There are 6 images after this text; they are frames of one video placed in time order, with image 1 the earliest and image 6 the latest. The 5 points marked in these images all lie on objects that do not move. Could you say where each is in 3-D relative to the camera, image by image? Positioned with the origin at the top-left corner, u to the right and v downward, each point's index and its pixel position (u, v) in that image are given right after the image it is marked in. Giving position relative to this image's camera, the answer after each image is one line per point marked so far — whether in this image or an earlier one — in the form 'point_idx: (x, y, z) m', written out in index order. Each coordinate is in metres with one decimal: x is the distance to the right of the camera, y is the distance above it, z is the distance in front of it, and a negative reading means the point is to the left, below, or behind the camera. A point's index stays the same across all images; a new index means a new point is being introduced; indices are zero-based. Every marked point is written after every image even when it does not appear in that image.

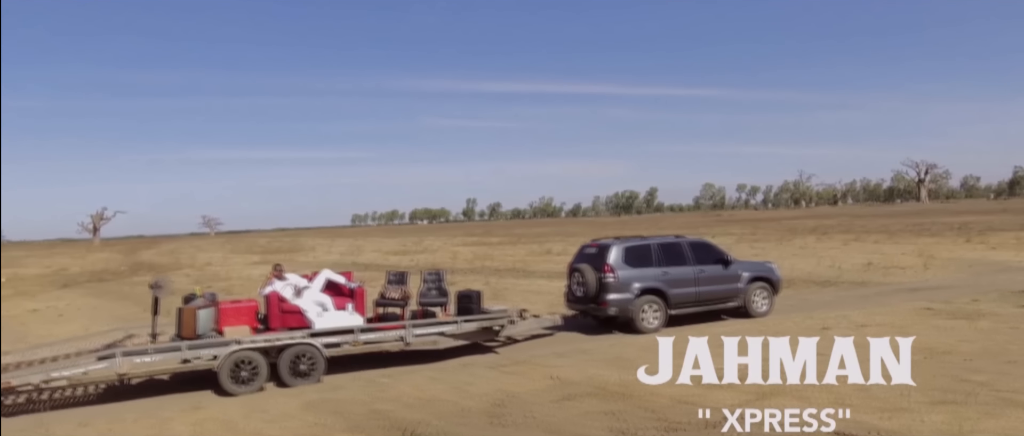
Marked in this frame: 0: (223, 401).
0: (-2.9, -1.9, +7.7) m
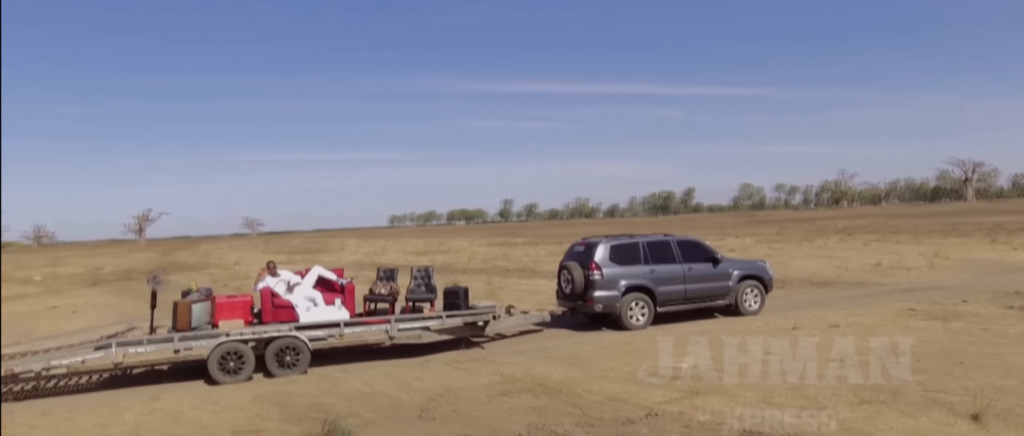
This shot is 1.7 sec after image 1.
0: (-3.5, -1.9, +8.0) m
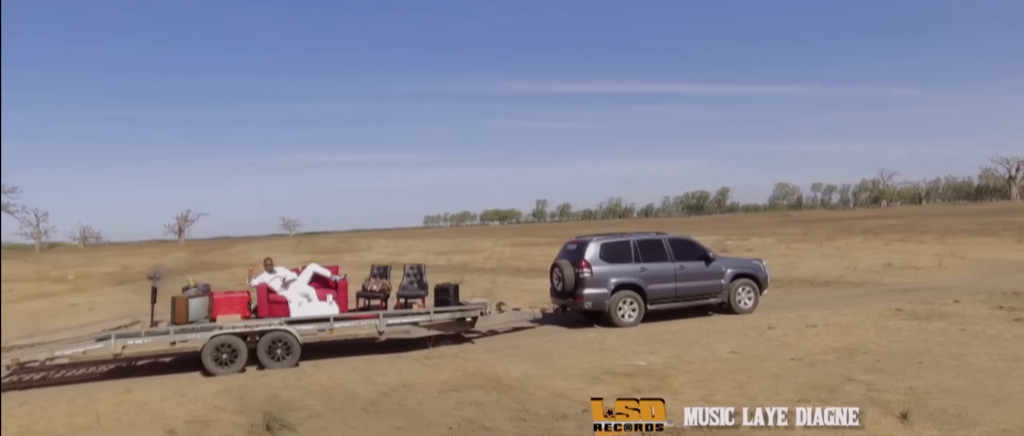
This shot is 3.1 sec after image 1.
0: (-3.9, -1.9, +8.4) m
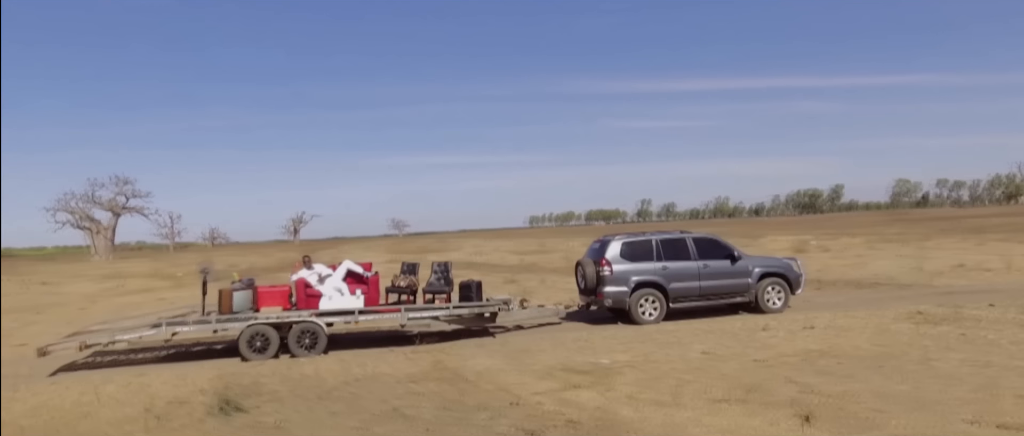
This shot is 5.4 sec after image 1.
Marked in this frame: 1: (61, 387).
0: (-4.2, -1.9, +9.3) m
1: (-5.3, -2.0, +9.0) m
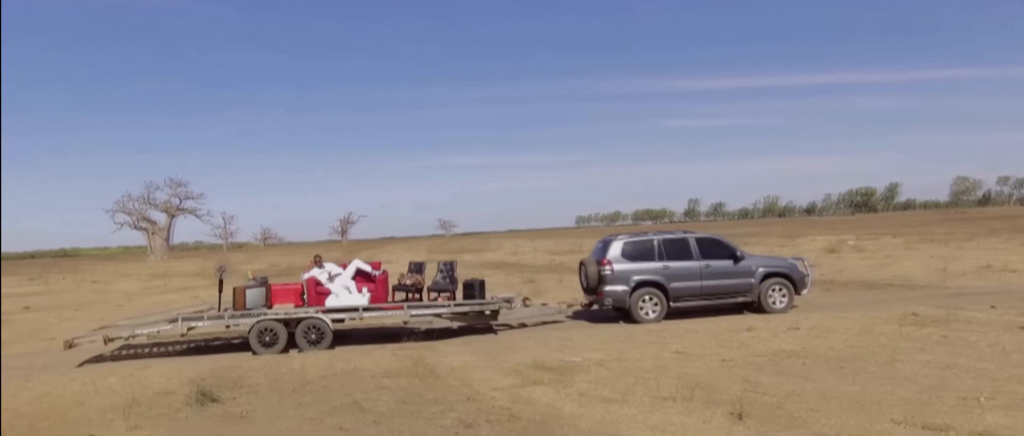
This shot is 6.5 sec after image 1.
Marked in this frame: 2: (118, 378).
0: (-4.5, -1.9, +9.8) m
1: (-5.5, -2.0, +9.6) m
2: (-4.8, -1.9, +9.3) m
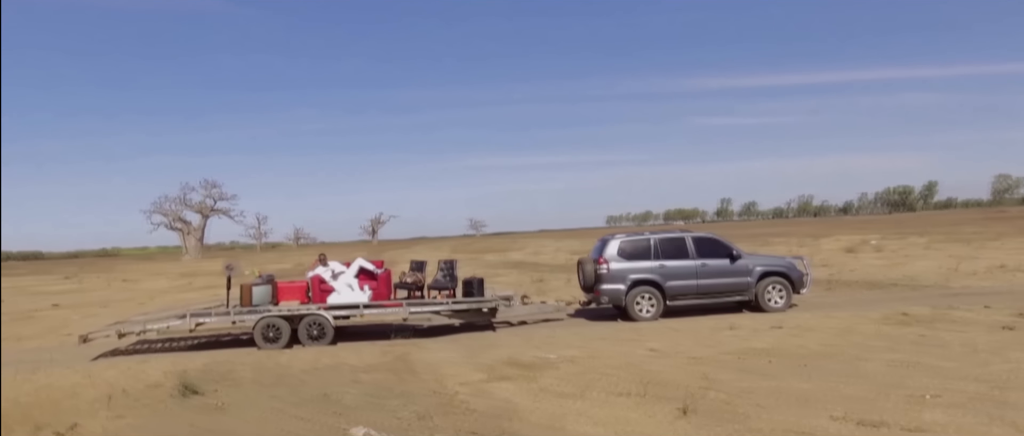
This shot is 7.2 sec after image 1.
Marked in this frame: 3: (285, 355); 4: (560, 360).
0: (-4.7, -1.9, +10.2) m
1: (-5.7, -2.0, +10.0) m
2: (-5.0, -1.9, +9.7) m
3: (-3.0, -1.8, +10.0) m
4: (+0.5, -1.6, +8.5) m
